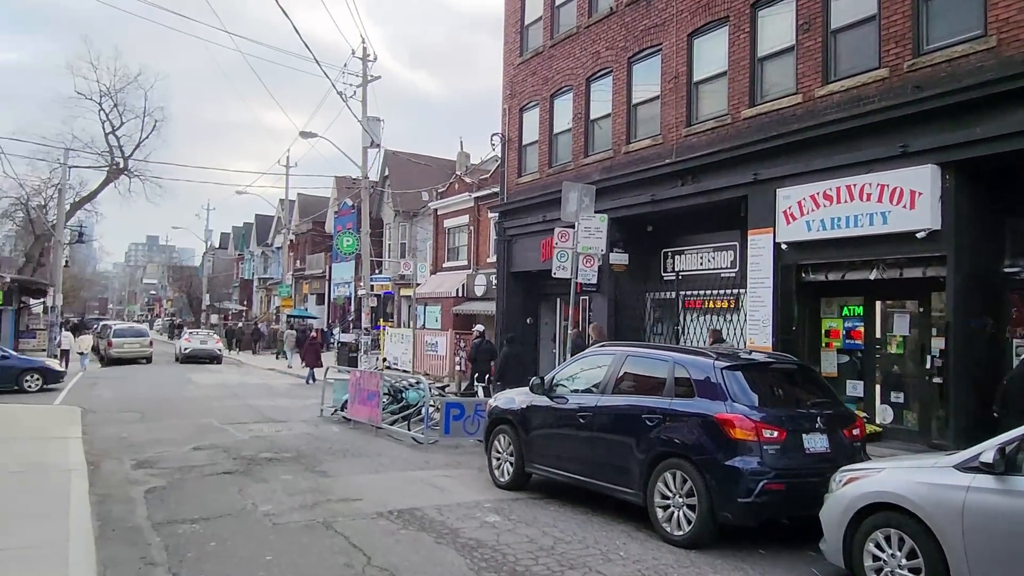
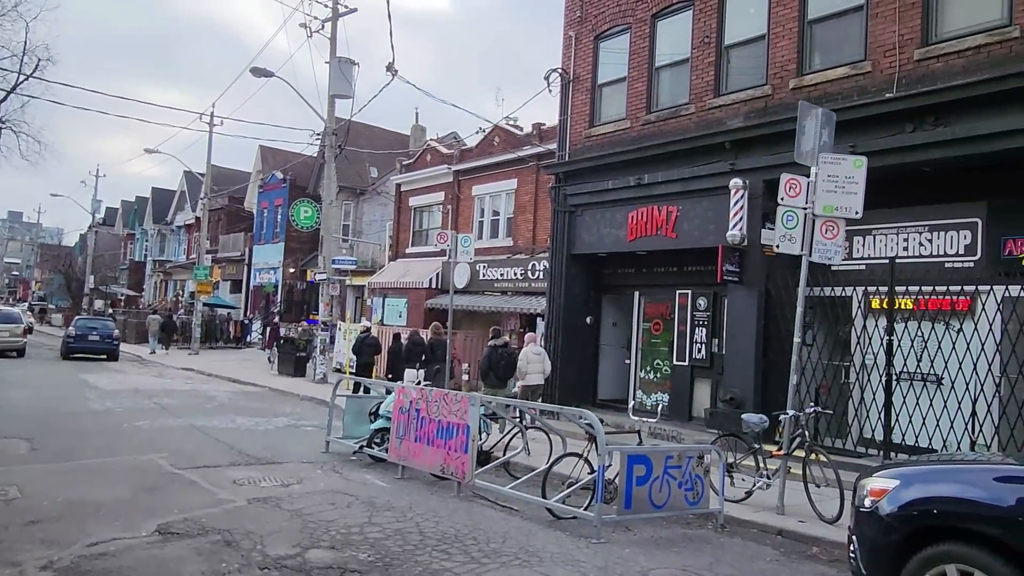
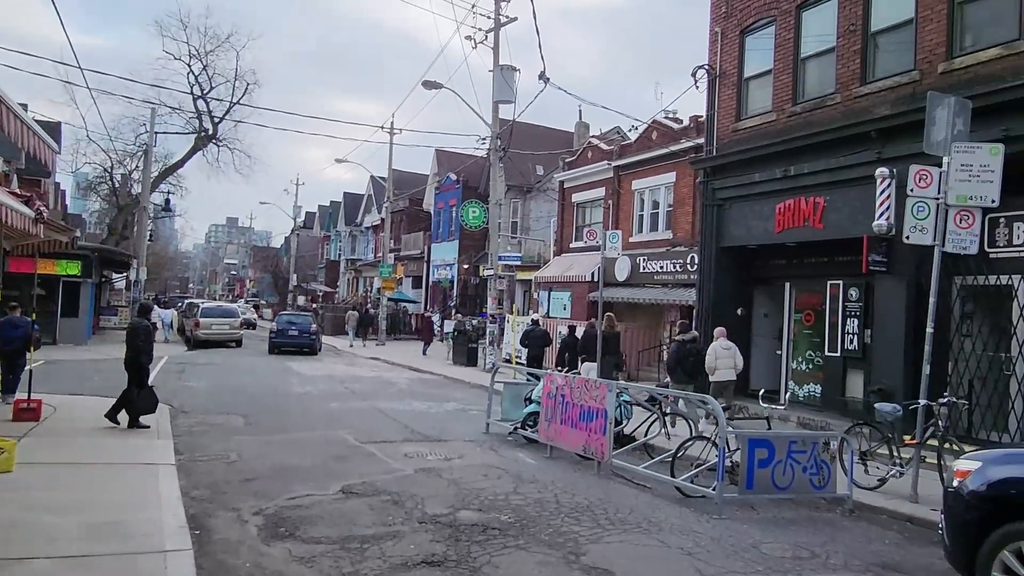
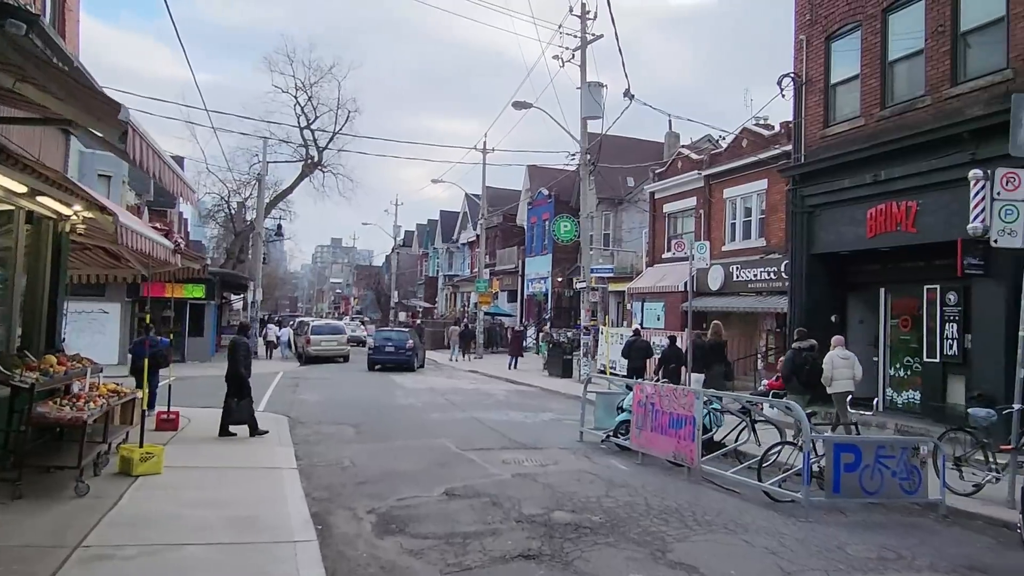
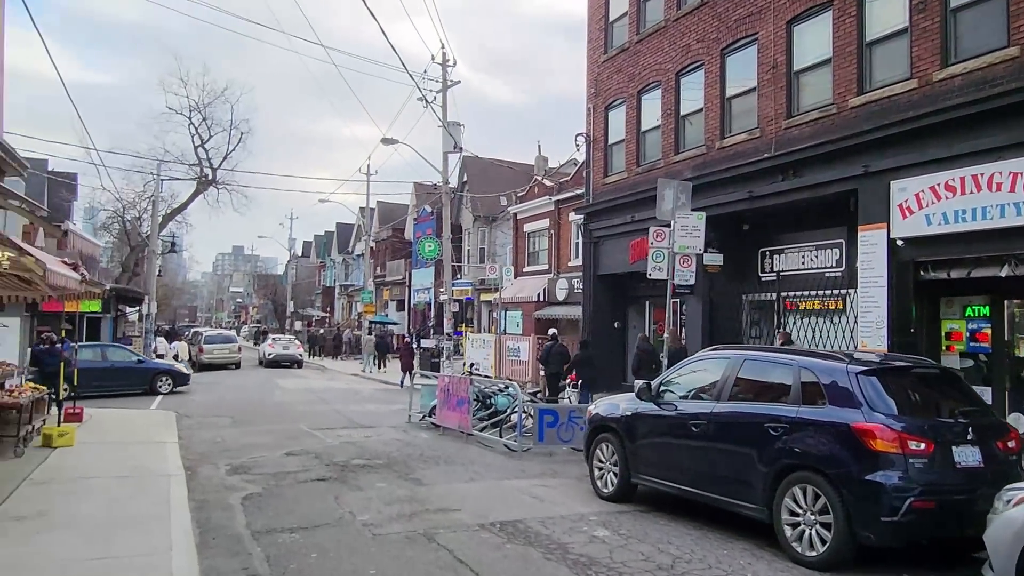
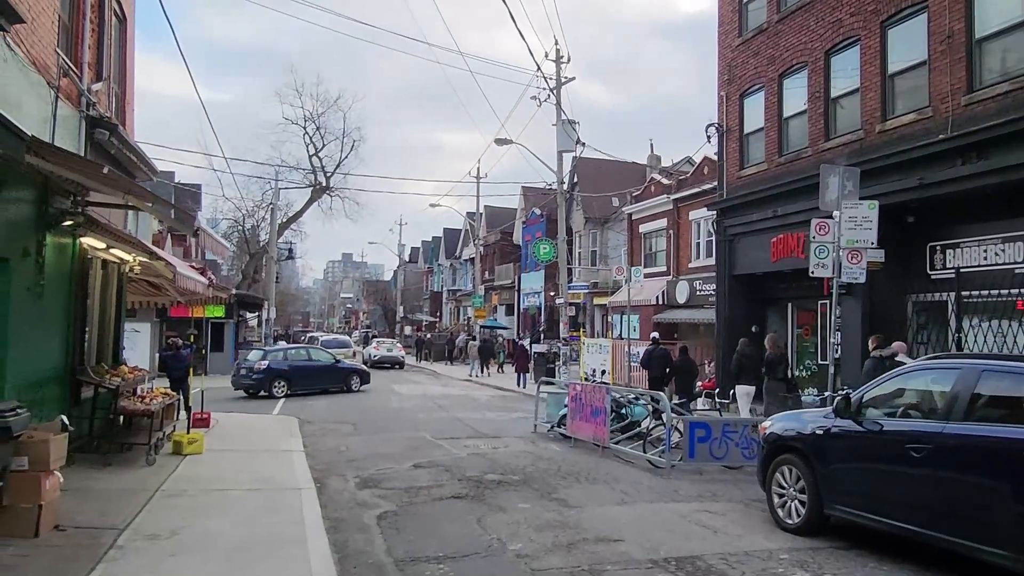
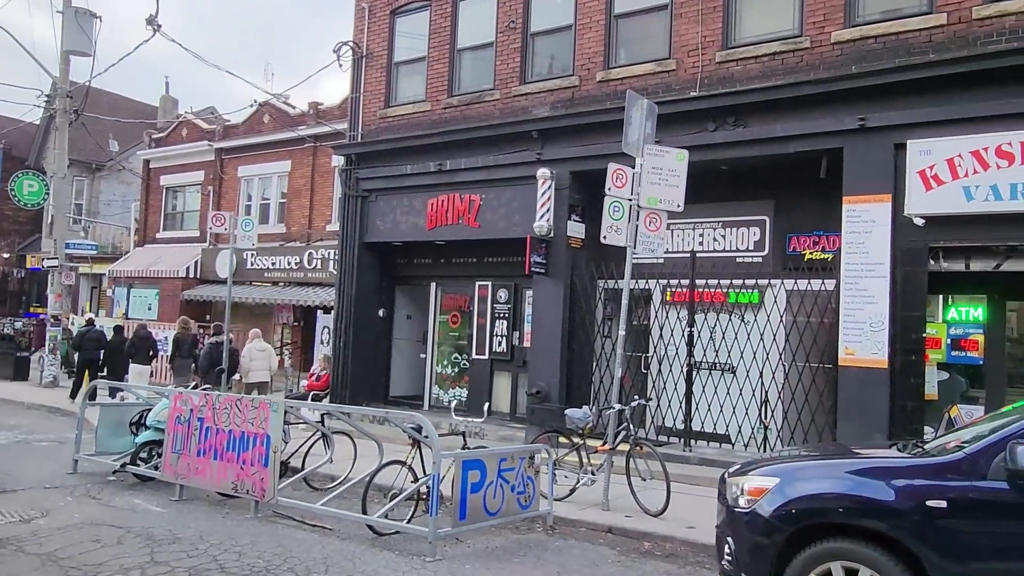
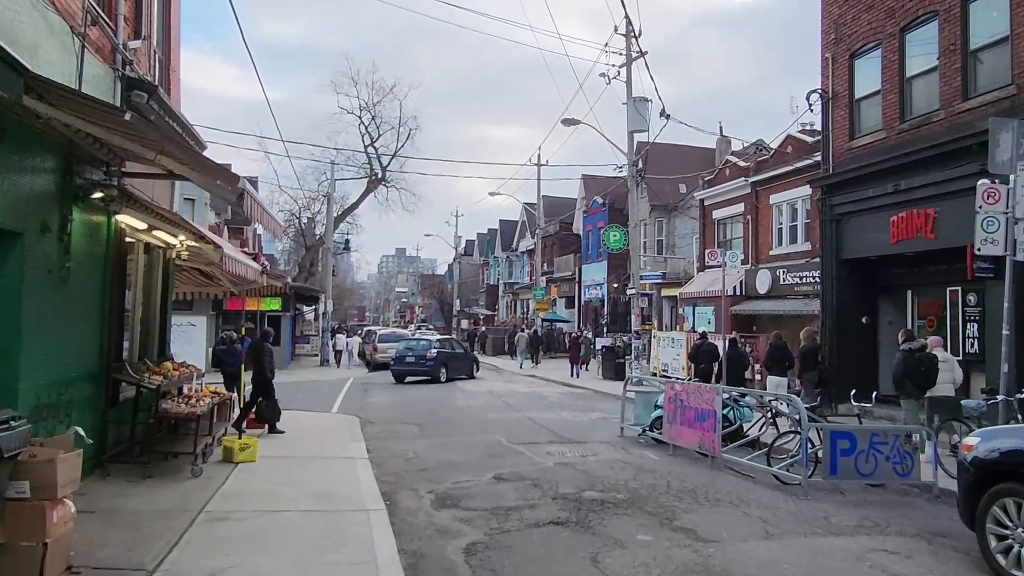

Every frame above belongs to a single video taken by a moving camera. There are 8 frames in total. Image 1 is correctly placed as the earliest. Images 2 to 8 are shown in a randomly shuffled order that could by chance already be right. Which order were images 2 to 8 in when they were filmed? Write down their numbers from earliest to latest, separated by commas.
5, 6, 8, 4, 3, 2, 7
